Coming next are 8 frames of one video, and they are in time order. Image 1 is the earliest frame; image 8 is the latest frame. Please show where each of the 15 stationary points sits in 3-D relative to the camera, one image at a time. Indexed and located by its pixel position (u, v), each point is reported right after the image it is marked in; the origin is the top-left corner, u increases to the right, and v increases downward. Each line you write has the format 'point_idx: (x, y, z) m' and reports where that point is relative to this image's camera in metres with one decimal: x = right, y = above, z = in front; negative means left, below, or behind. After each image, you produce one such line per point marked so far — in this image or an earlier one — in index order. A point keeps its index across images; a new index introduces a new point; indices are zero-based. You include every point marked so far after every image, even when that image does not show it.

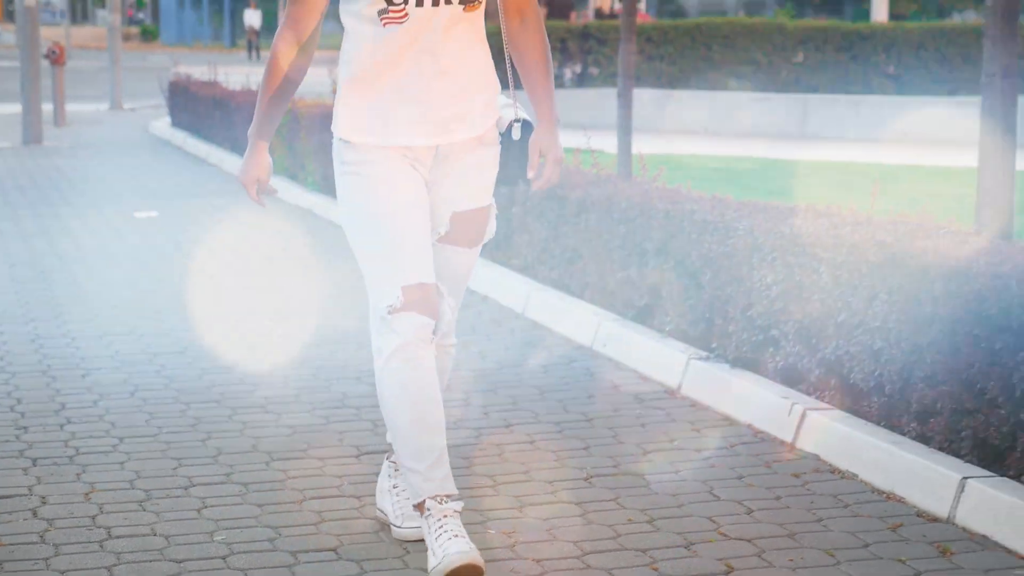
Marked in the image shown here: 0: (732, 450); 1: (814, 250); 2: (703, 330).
0: (+0.6, -0.5, +5.2) m
1: (+1.0, 0.0, +5.7) m
2: (+0.7, -0.2, +6.5) m
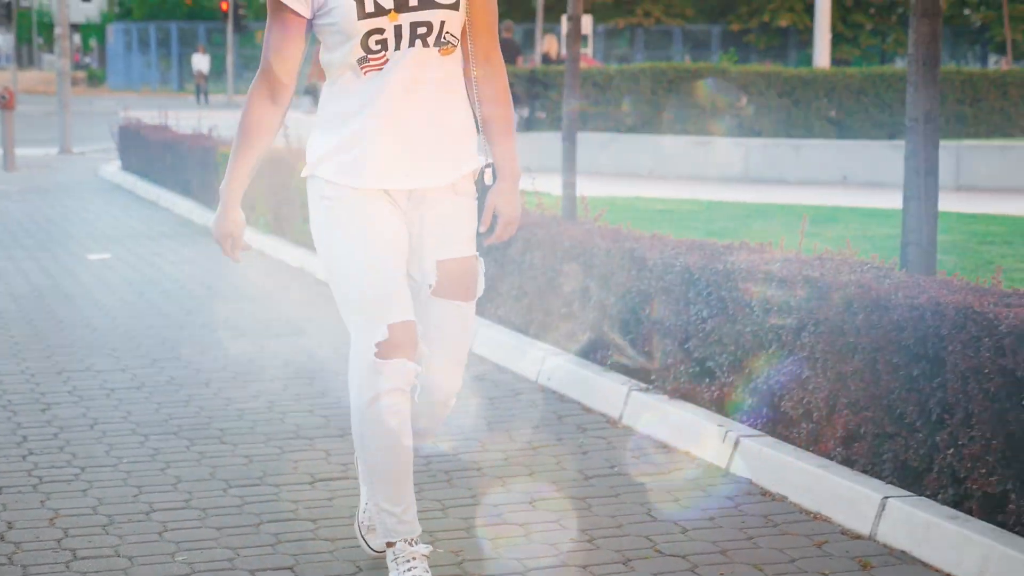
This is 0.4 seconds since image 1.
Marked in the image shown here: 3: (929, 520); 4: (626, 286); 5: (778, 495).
0: (+0.5, -0.6, +5.4) m
1: (+0.8, 0.0, +6.0) m
2: (+0.5, -0.3, +6.8) m
3: (+1.0, -0.6, +4.5) m
4: (+0.4, 0.0, +6.9) m
5: (+0.8, -0.6, +5.2) m
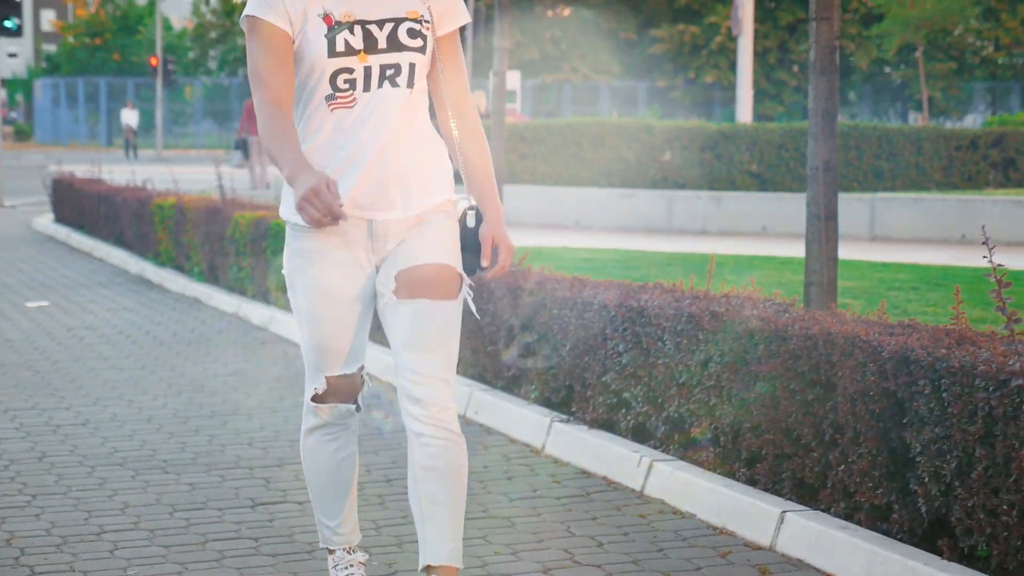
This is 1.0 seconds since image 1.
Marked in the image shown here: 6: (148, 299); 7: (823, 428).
0: (+0.2, -0.7, +5.8) m
1: (+0.5, -0.1, +6.4) m
2: (+0.2, -0.4, +7.2) m
3: (+0.8, -0.7, +4.9) m
4: (+0.1, -0.1, +7.3) m
5: (+0.5, -0.7, +5.6) m
6: (-2.6, -0.1, +13.0) m
7: (+0.9, -0.4, +5.4) m
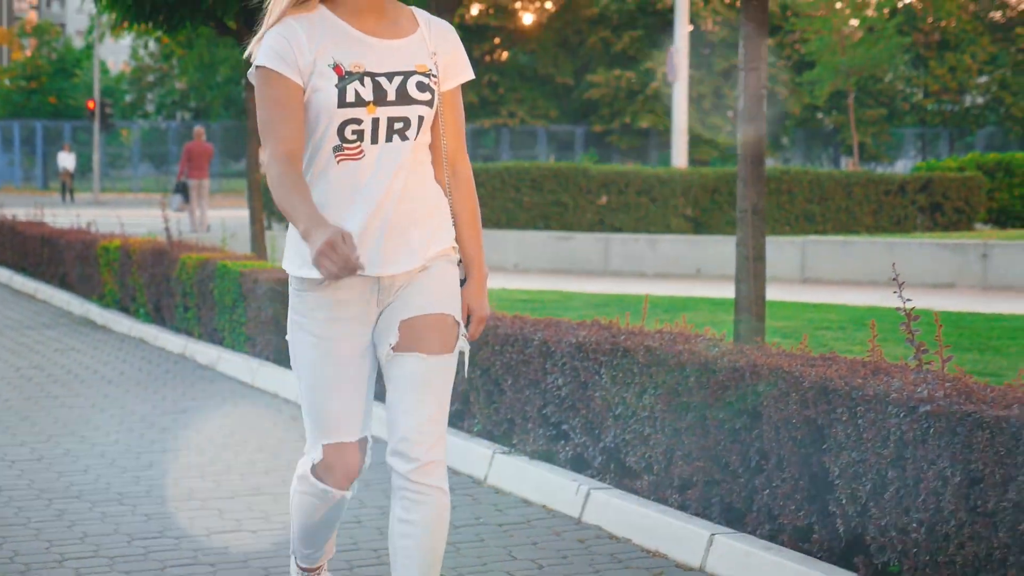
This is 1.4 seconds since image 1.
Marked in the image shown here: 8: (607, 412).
0: (+0.1, -0.8, +6.1) m
1: (+0.3, -0.3, +6.7) m
2: (0.0, -0.6, +7.5) m
3: (+0.7, -0.8, +5.2) m
4: (-0.1, -0.3, +7.6) m
5: (+0.4, -0.8, +5.9) m
6: (-3.0, -0.4, +13.2) m
7: (+0.7, -0.5, +5.7) m
8: (+0.3, -0.5, +6.6) m
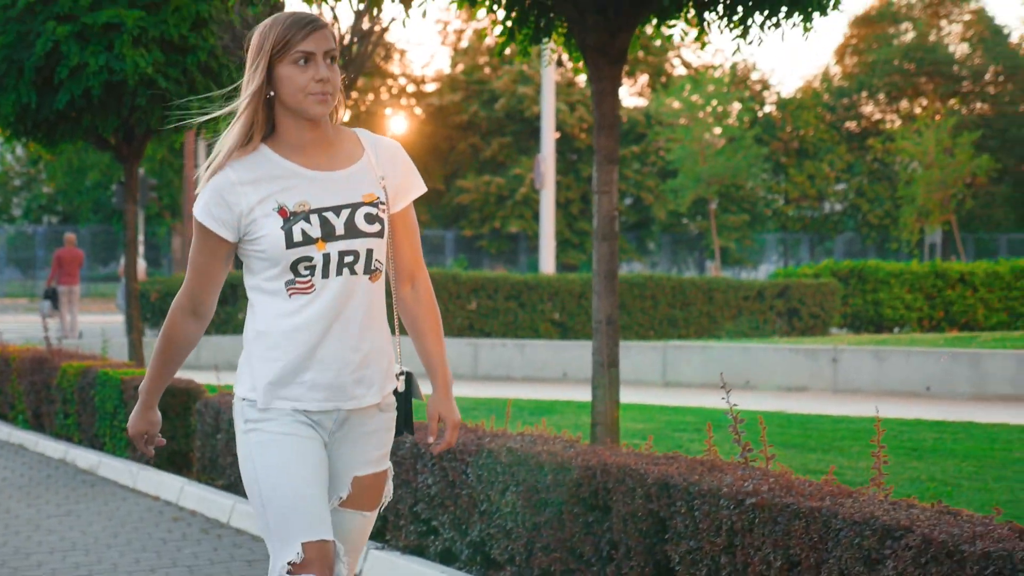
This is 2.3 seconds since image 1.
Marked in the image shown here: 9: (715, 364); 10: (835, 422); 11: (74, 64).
0: (+0.5, -1.2, +5.0) m
1: (+0.8, -0.7, +5.7) m
2: (+0.5, -1.0, +6.4) m
3: (+1.0, -1.1, +4.1) m
4: (+0.4, -0.8, +6.5) m
5: (+0.7, -1.2, +4.8) m
6: (-2.1, -1.2, +12.4) m
7: (+1.1, -0.9, +4.6) m
8: (+0.8, -0.9, +5.5) m
9: (+1.8, -0.7, +16.5) m
10: (+2.3, -0.9, +12.8) m
11: (-3.0, +1.5, +12.3) m
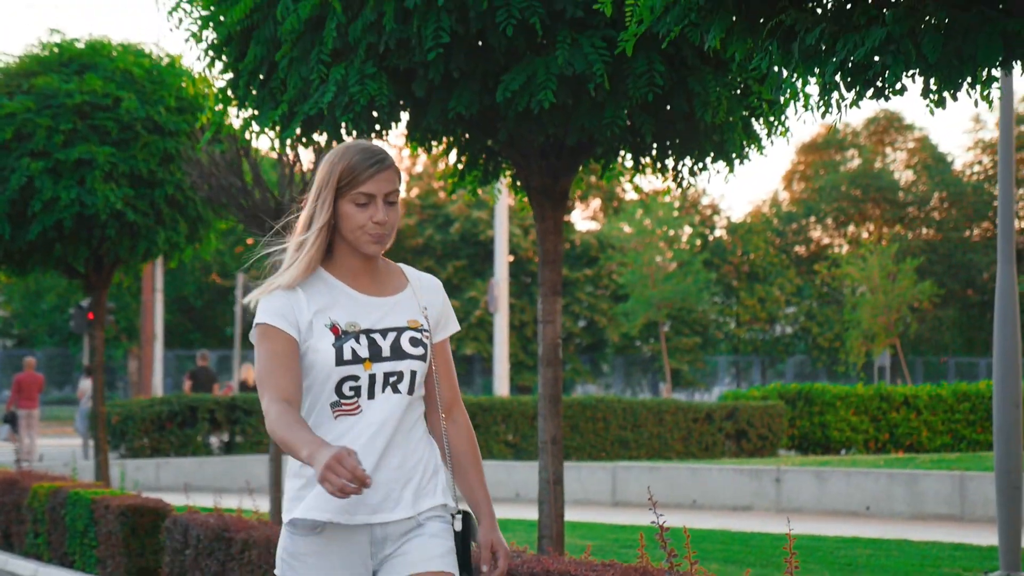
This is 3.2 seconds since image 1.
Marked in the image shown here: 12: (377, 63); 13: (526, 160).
0: (+0.3, -1.6, +5.6) m
1: (+0.6, -1.1, +6.2) m
2: (+0.3, -1.5, +7.0) m
3: (+0.9, -1.4, +4.7) m
4: (+0.2, -1.2, +7.1) m
5: (+0.6, -1.5, +5.3) m
6: (-2.4, -2.0, +12.9) m
7: (+1.0, -1.2, +5.1) m
8: (+0.6, -1.3, +6.1) m
9: (+1.3, -1.8, +17.1) m
10: (+1.9, -1.8, +13.4) m
11: (-3.3, +0.6, +12.9) m
12: (-0.6, +0.9, +7.6) m
13: (+0.1, +0.6, +8.3) m
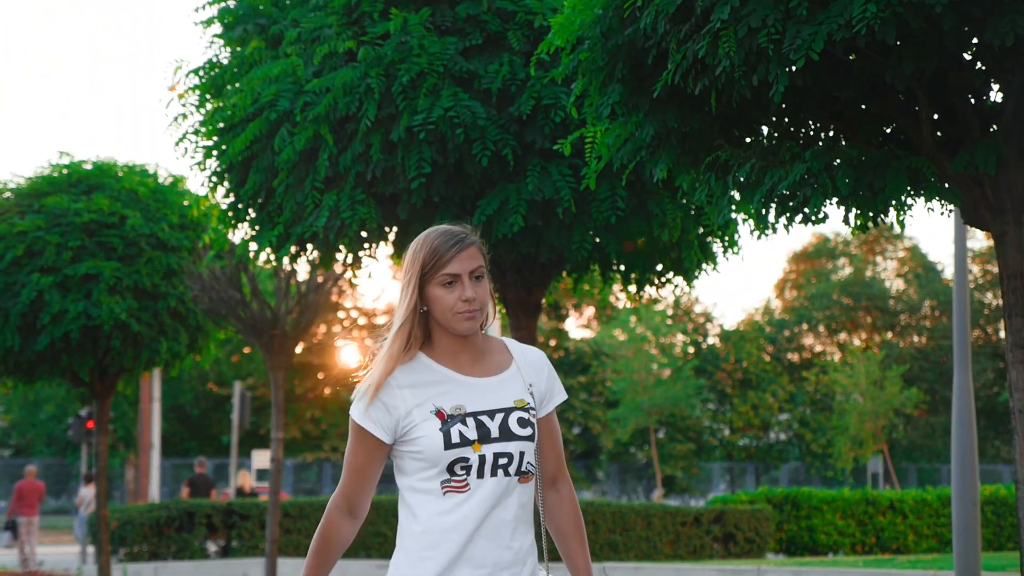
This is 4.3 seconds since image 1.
0: (+0.2, -1.9, +6.2) m
1: (+0.5, -1.5, +6.9) m
2: (+0.2, -2.0, +7.6) m
3: (+0.8, -1.7, +5.3) m
4: (+0.1, -1.7, +7.8) m
5: (+0.5, -1.9, +6.0) m
6: (-2.5, -2.8, +13.5) m
7: (+0.9, -1.6, +5.8) m
8: (+0.5, -1.7, +6.8) m
9: (+1.2, -2.9, +17.7) m
10: (+1.8, -2.6, +14.0) m
11: (-3.4, -0.2, +13.7) m
12: (-0.7, +0.4, +8.4) m
13: (-0.1, +0.1, +9.0) m
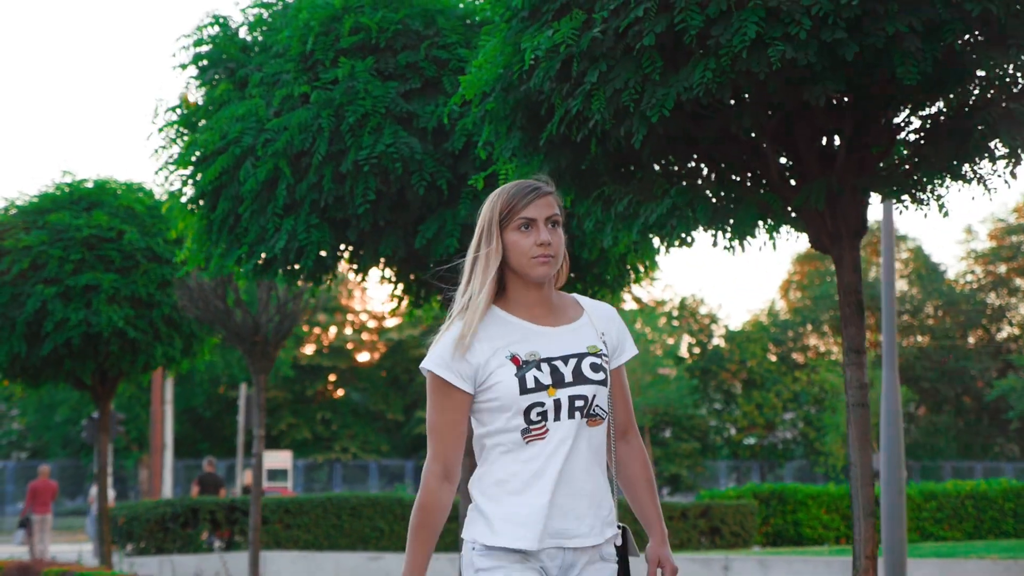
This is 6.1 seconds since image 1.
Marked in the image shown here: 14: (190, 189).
0: (-0.1, -2.0, +7.4) m
1: (+0.1, -1.6, +8.1) m
2: (-0.1, -2.0, +8.7) m
3: (+0.4, -1.8, +6.5) m
4: (-0.2, -1.8, +8.9) m
5: (+0.2, -1.9, +7.1) m
6: (-2.8, -2.9, +14.6) m
7: (+0.5, -1.6, +7.0) m
8: (+0.2, -1.7, +7.9) m
9: (+1.0, -2.9, +18.9) m
10: (+1.5, -2.7, +15.1) m
11: (-3.7, -0.3, +14.9) m
12: (-1.0, +0.4, +9.5) m
13: (-0.4, 0.0, +10.2) m
14: (-1.8, +0.6, +10.4) m
